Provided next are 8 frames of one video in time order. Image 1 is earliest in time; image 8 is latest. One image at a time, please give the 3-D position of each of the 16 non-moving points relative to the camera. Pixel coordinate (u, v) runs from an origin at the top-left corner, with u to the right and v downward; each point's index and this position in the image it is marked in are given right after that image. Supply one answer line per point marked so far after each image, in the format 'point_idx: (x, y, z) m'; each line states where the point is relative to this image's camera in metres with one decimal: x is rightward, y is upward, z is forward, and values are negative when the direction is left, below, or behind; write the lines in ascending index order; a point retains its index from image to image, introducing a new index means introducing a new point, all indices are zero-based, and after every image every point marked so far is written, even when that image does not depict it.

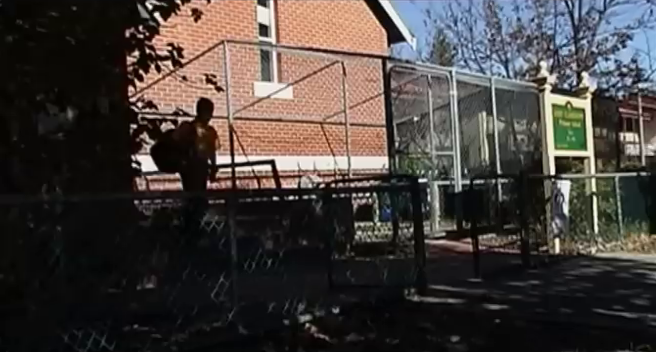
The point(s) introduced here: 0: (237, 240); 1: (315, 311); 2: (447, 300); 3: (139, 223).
0: (-0.7, -0.5, +5.2) m
1: (-0.1, -1.2, +5.8) m
2: (+1.2, -1.3, +6.6) m
3: (-1.4, -0.3, +4.5) m
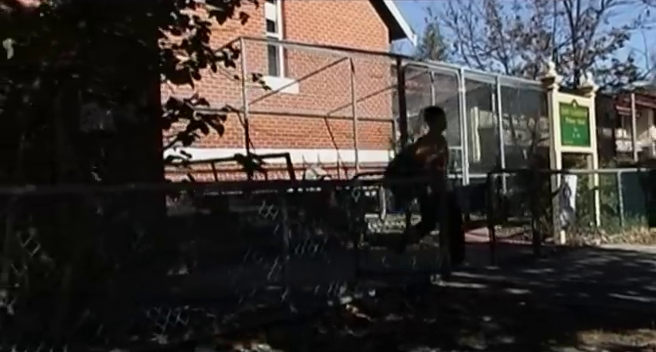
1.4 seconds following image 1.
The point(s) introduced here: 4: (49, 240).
0: (-0.3, -0.5, +5.6) m
1: (+0.3, -1.1, +6.3) m
2: (+1.6, -1.2, +7.1) m
3: (-1.0, -0.3, +5.0) m
4: (-1.8, -0.4, +4.1) m
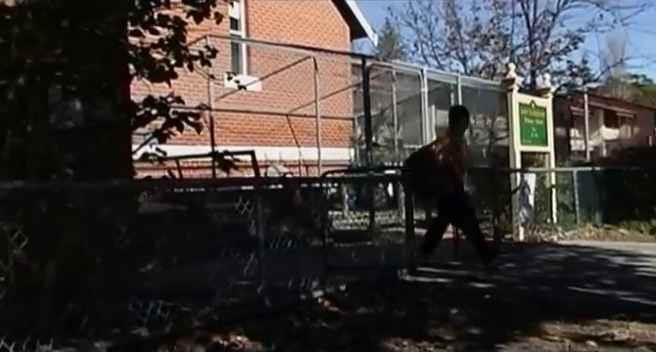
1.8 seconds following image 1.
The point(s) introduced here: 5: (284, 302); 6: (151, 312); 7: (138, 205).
0: (-0.6, -0.4, +5.8) m
1: (0.0, -1.1, +6.5) m
2: (+1.2, -1.2, +7.3) m
3: (-1.2, -0.2, +5.0) m
4: (-1.9, -0.4, +4.1) m
5: (-0.4, -1.1, +5.9) m
6: (-1.3, -1.0, +4.9) m
7: (-1.4, -0.2, +4.7) m
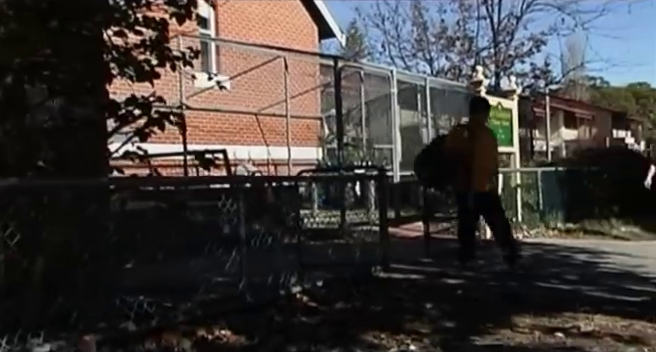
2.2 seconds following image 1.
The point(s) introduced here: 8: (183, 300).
0: (-0.7, -0.4, +5.9) m
1: (-0.2, -1.1, +6.6) m
2: (+1.0, -1.2, +7.6) m
3: (-1.3, -0.2, +5.1) m
4: (-2.0, -0.3, +4.2) m
5: (-0.6, -1.1, +6.0) m
6: (-1.5, -1.0, +5.0) m
7: (-1.5, -0.2, +4.8) m
8: (-1.2, -1.0, +5.4) m
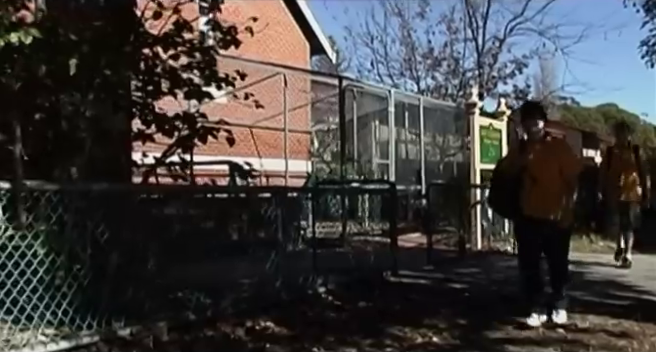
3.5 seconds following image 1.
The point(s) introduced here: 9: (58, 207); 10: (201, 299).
0: (-0.5, -0.5, +6.6) m
1: (0.0, -1.2, +7.3) m
2: (+1.1, -1.3, +8.3) m
3: (-1.0, -0.3, +5.8) m
4: (-1.6, -0.4, +4.8) m
5: (-0.3, -1.2, +6.7) m
6: (-1.2, -1.1, +5.6) m
7: (-1.2, -0.3, +5.4) m
8: (-0.9, -1.1, +6.0) m
9: (-1.9, -0.2, +4.5) m
10: (-1.1, -1.1, +5.8) m
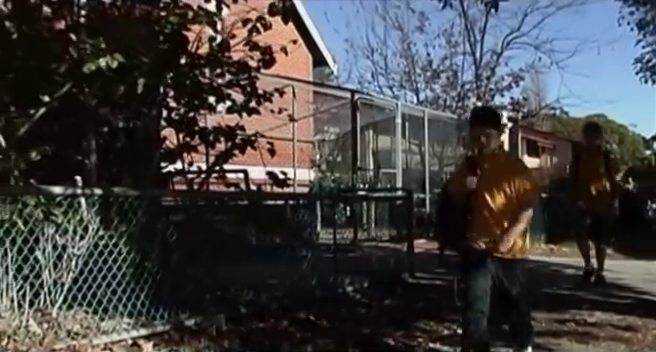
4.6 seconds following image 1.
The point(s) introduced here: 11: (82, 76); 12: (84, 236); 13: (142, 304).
0: (-0.1, -0.6, +7.2) m
1: (+0.3, -1.3, +7.9) m
2: (+1.4, -1.5, +8.9) m
3: (-0.6, -0.4, +6.4) m
4: (-1.3, -0.5, +5.4) m
5: (0.0, -1.3, +7.3) m
6: (-0.8, -1.1, +6.2) m
7: (-0.8, -0.3, +6.1) m
8: (-0.6, -1.2, +6.6) m
9: (-1.5, -0.3, +5.1) m
10: (-0.8, -1.1, +6.4) m
11: (-2.0, +0.8, +5.3) m
12: (-1.8, -0.4, +4.7) m
13: (-1.5, -1.0, +5.2) m
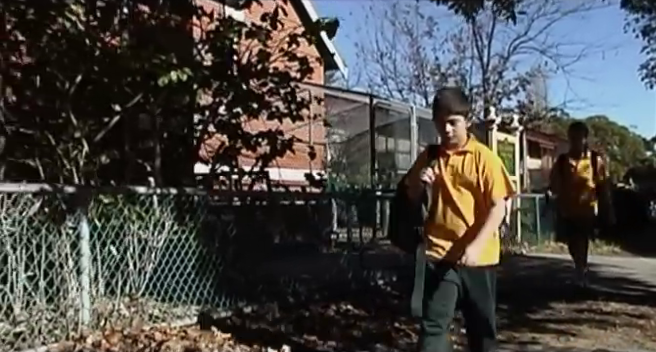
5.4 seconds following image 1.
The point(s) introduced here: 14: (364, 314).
0: (+0.3, -0.6, +7.8) m
1: (+0.7, -1.3, +8.5) m
2: (+1.9, -1.5, +9.5) m
3: (-0.2, -0.4, +7.0) m
4: (-0.9, -0.5, +6.0) m
5: (+0.4, -1.3, +7.9) m
6: (-0.4, -1.2, +6.8) m
7: (-0.4, -0.3, +6.7) m
8: (-0.2, -1.2, +7.2) m
9: (-1.1, -0.3, +5.7) m
10: (-0.4, -1.1, +7.0) m
11: (-1.6, +0.8, +5.9) m
12: (-1.4, -0.4, +5.3) m
13: (-1.1, -1.0, +5.8) m
14: (+0.4, -1.4, +6.8) m
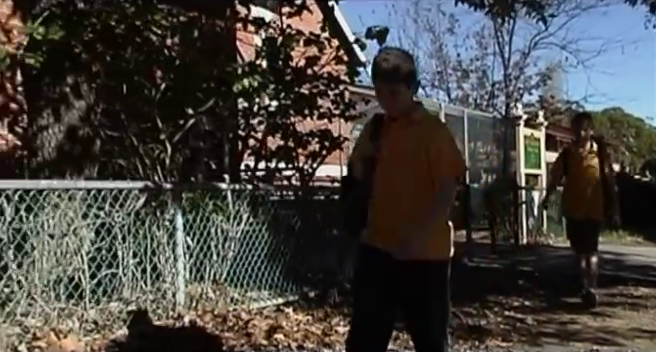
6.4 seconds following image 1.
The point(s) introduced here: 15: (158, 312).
0: (+0.9, -0.6, +8.3) m
1: (+1.3, -1.3, +9.1) m
2: (+2.5, -1.4, +10.1) m
3: (+0.3, -0.4, +7.6) m
4: (-0.3, -0.4, +6.6) m
5: (+1.0, -1.3, +8.5) m
6: (+0.2, -1.1, +7.4) m
7: (+0.1, -0.3, +7.2) m
8: (+0.4, -1.2, +7.8) m
9: (-0.6, -0.2, +6.2) m
10: (+0.2, -1.1, +7.5) m
11: (-1.0, +0.8, +6.4) m
12: (-0.8, -0.4, +5.9) m
13: (-0.5, -1.0, +6.4) m
14: (+0.9, -1.4, +7.3) m
15: (-1.3, -1.1, +5.0) m
